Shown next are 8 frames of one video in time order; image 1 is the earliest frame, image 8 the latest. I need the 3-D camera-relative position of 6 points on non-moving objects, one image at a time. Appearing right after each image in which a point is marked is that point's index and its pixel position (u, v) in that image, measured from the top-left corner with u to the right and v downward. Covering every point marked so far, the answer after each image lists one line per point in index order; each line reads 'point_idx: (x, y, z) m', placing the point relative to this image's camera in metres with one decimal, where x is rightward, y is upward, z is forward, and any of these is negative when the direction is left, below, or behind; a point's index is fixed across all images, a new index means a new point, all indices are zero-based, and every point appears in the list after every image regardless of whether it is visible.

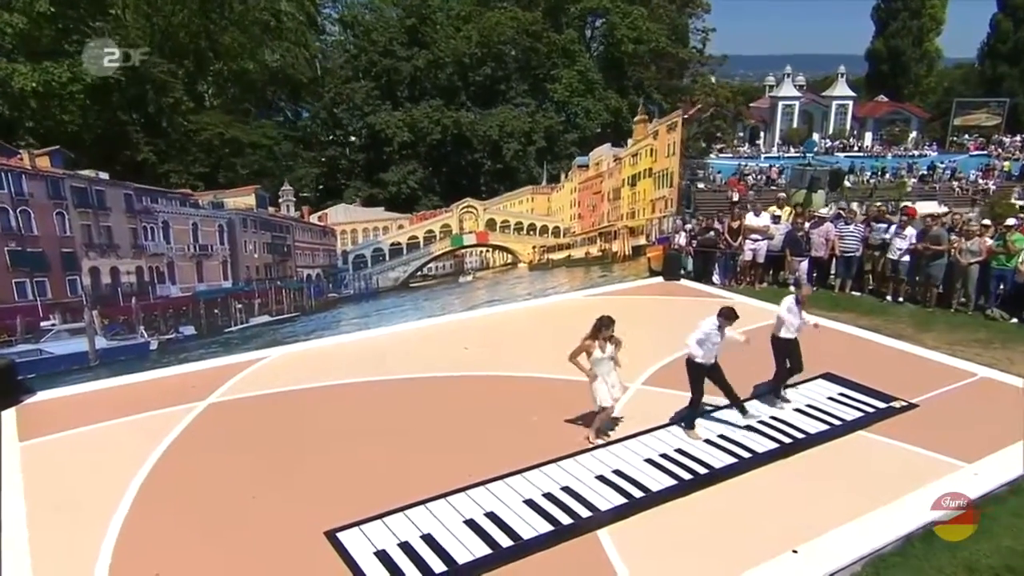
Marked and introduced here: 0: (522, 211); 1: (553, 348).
0: (+0.2, +1.3, +15.1) m
1: (+0.6, -0.9, +13.4) m
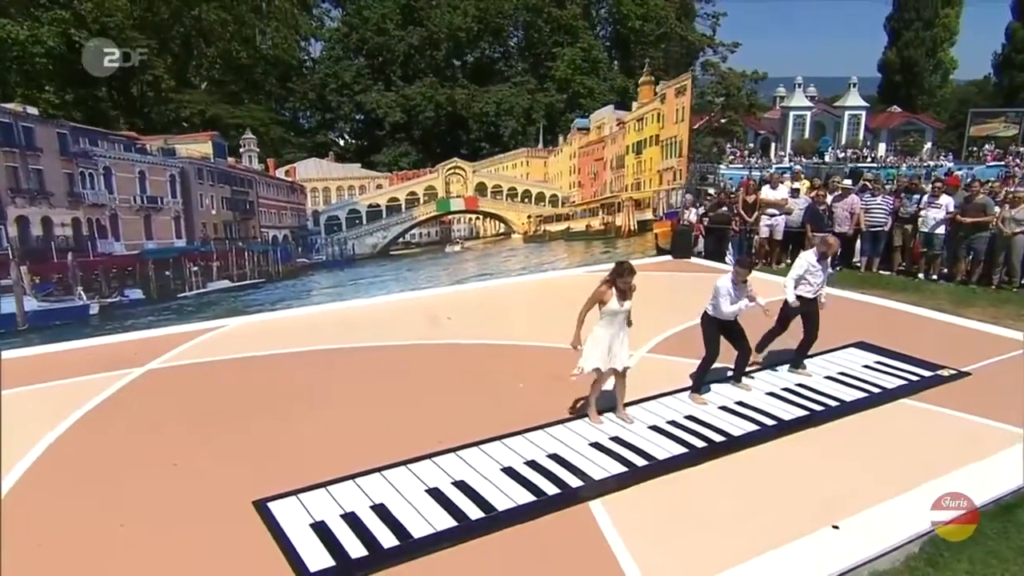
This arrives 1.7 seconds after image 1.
0: (+0.1, +1.7, +13.7) m
1: (+0.5, -0.4, +12.0) m
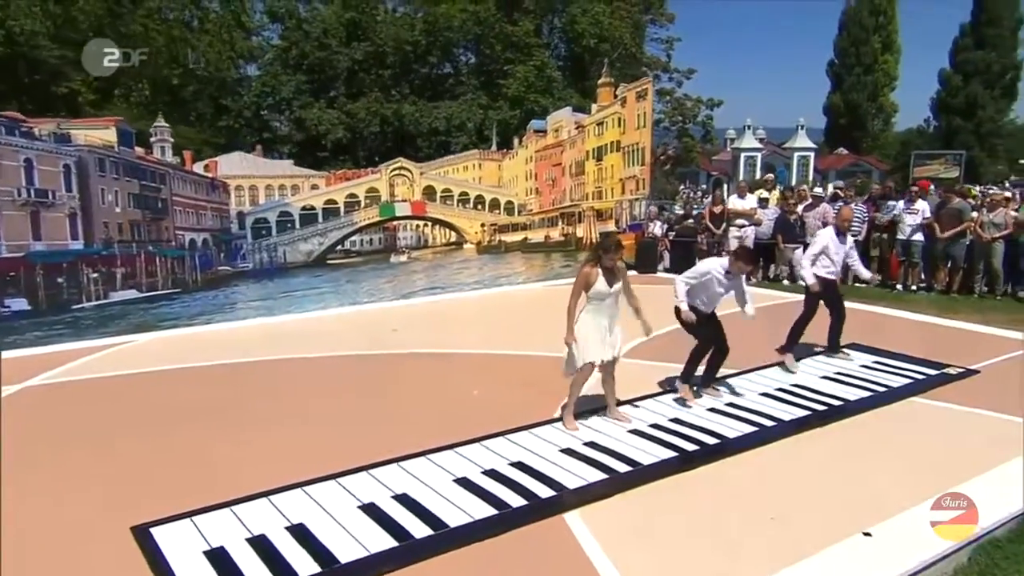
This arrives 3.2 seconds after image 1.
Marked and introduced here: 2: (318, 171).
0: (-0.6, +1.5, +12.5) m
1: (-0.1, -0.5, +10.7) m
2: (-2.5, +1.5, +11.7) m
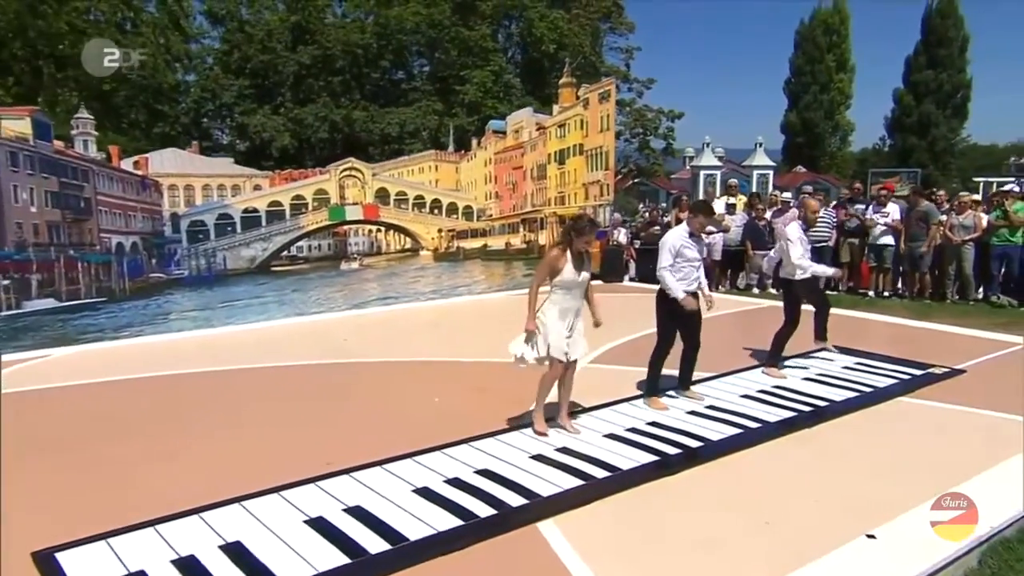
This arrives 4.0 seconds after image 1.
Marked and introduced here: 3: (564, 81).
0: (-1.1, +1.3, +11.8) m
1: (-0.5, -0.6, +10.0) m
2: (-3.0, +1.4, +10.9) m
3: (+0.8, +3.0, +13.0) m
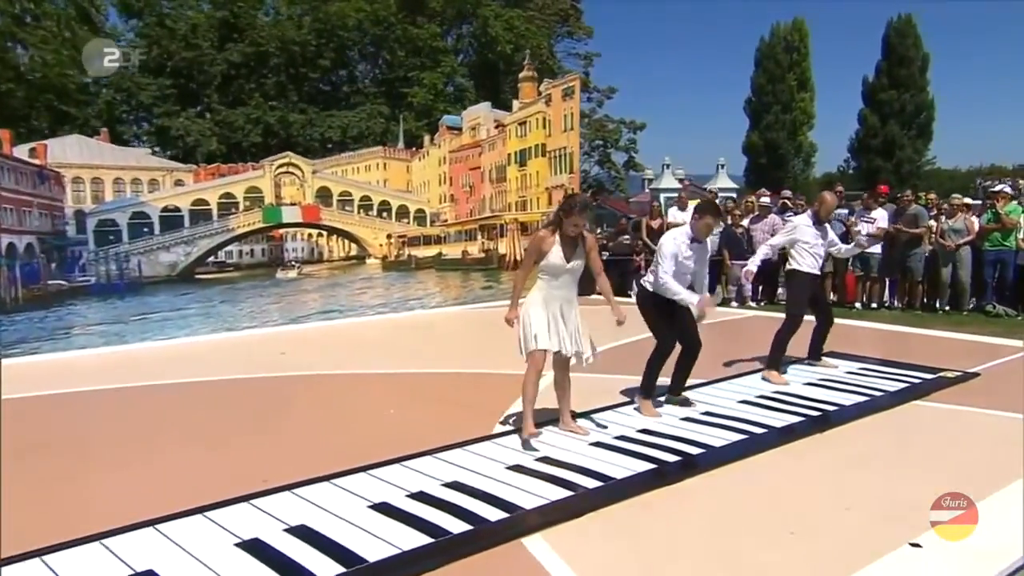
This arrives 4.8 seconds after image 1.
0: (-1.6, +1.2, +10.6) m
1: (-0.9, -0.6, +8.8) m
2: (-3.4, +1.2, +9.6) m
3: (+0.2, +2.8, +12.0) m
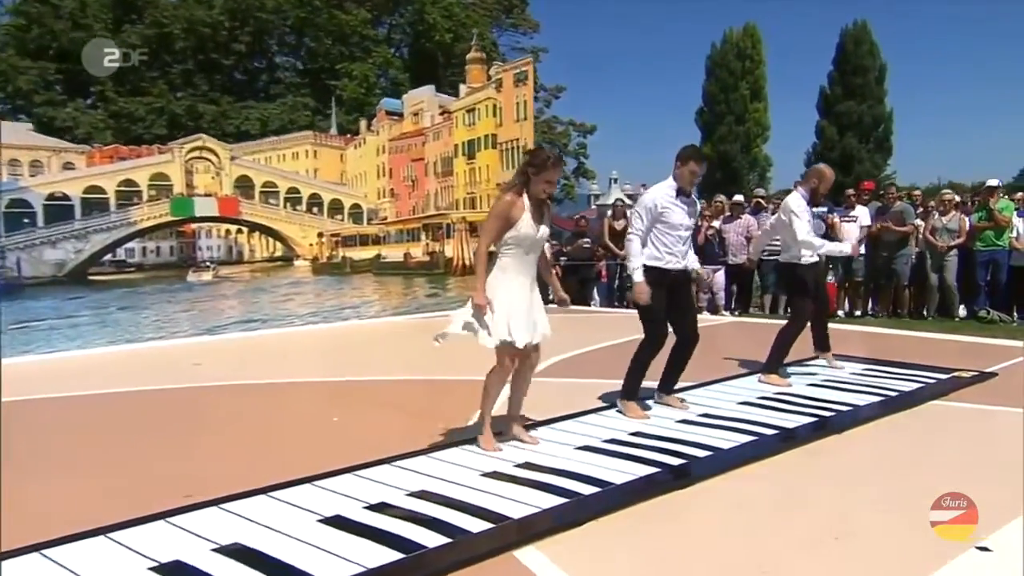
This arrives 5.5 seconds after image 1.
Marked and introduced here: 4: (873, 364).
0: (-2.2, +1.1, +9.4) m
1: (-1.3, -0.6, +7.5) m
2: (-3.9, +1.2, +8.2) m
3: (-0.5, +2.7, +10.9) m
4: (+2.8, -0.6, +7.3) m
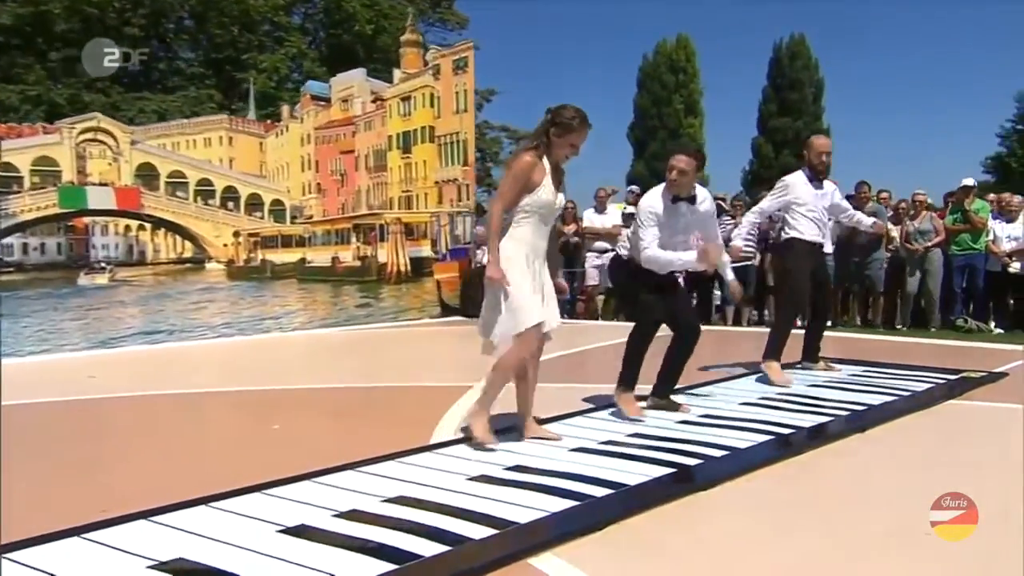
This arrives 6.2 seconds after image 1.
0: (-2.7, +1.1, +8.2) m
1: (-1.6, -0.6, +6.4) m
2: (-4.3, +1.2, +7.0) m
3: (-1.2, +2.6, +10.0) m
4: (+2.5, -0.5, +6.6) m
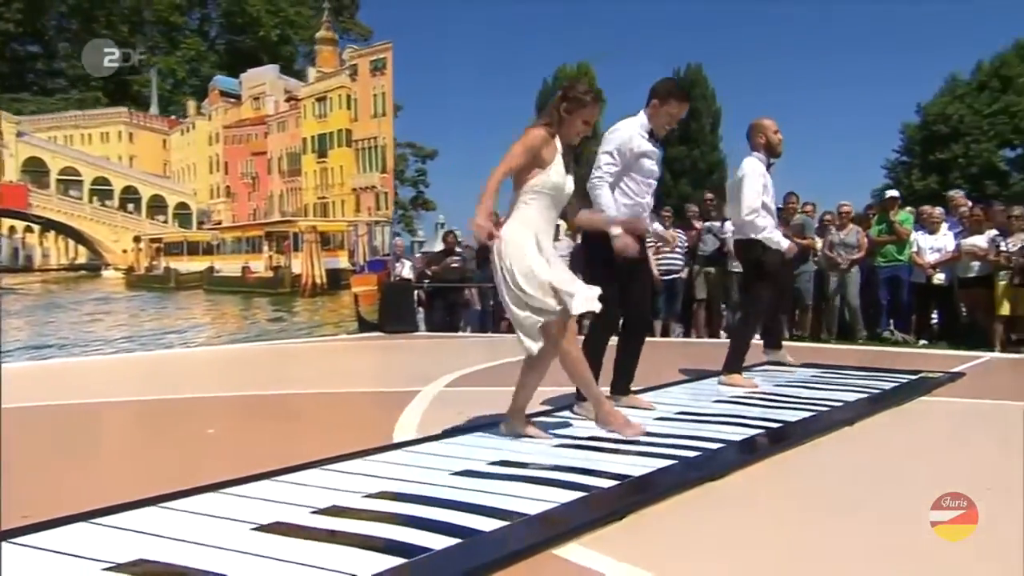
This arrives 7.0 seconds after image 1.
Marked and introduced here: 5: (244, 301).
0: (-3.3, +1.0, +7.5) m
1: (-2.0, -0.6, +5.7) m
2: (-4.7, +1.1, +6.0) m
3: (-2.0, +2.5, +9.5) m
4: (+2.1, -0.5, +6.4) m
5: (-2.5, -0.2, +8.5) m
